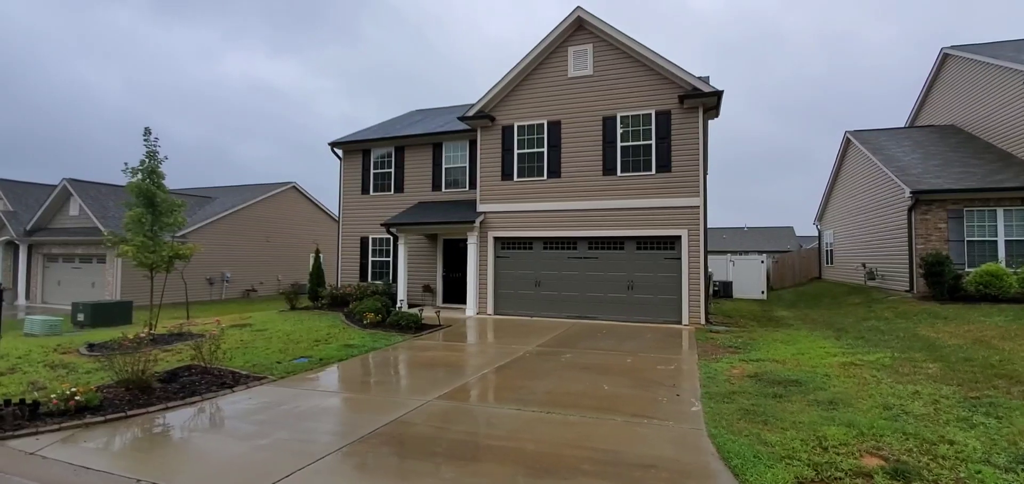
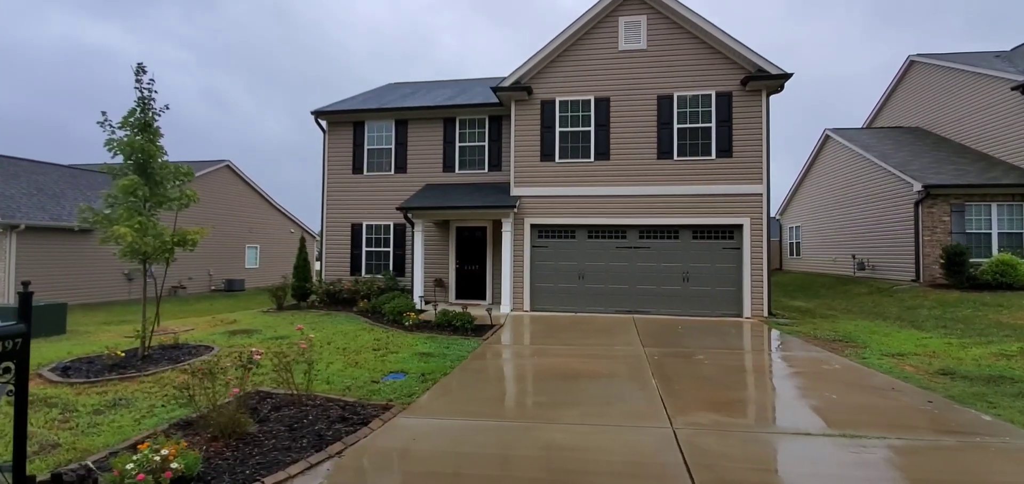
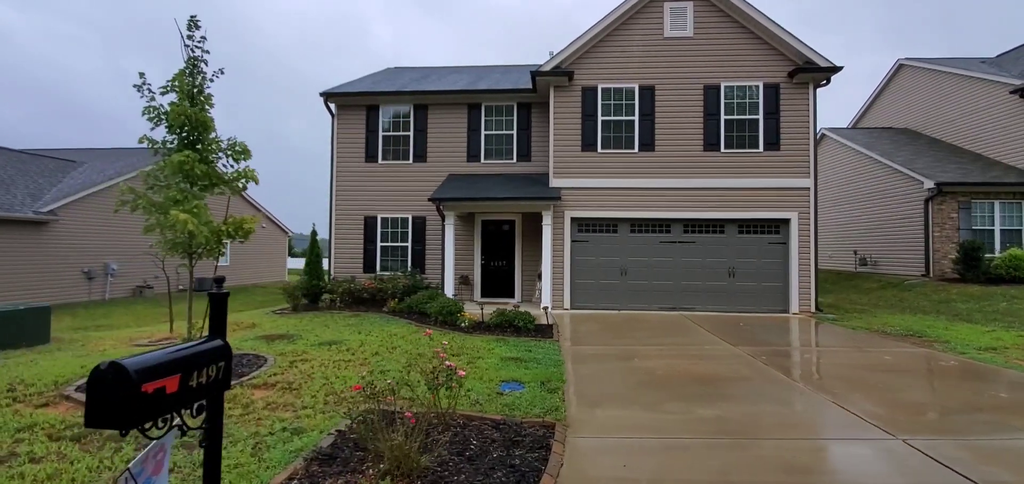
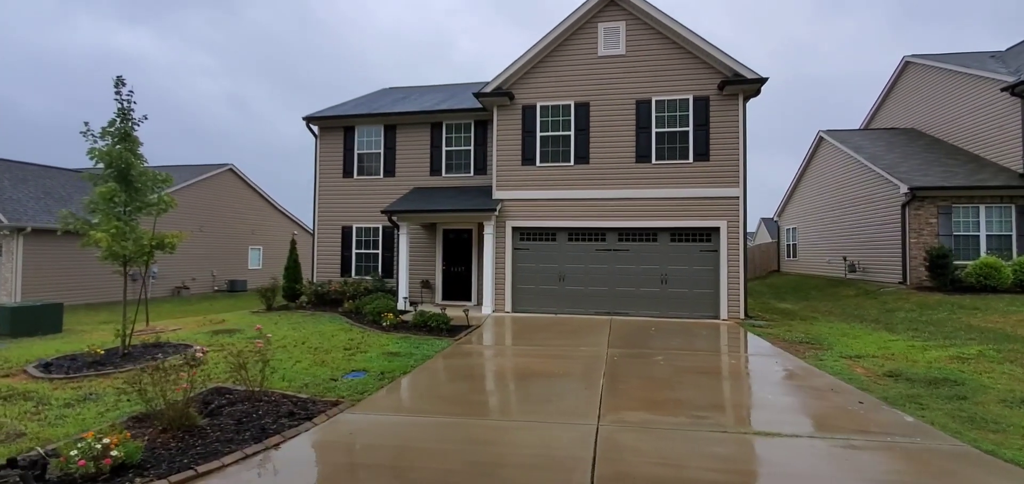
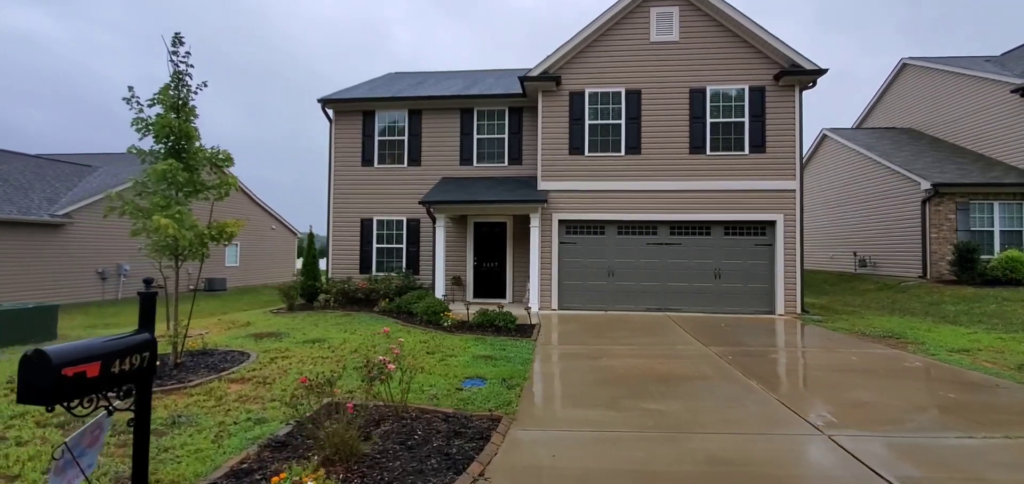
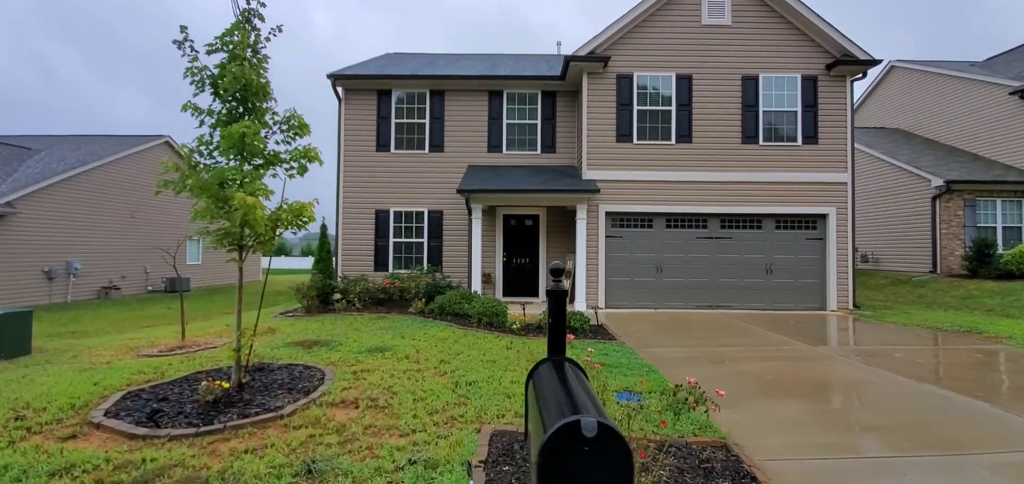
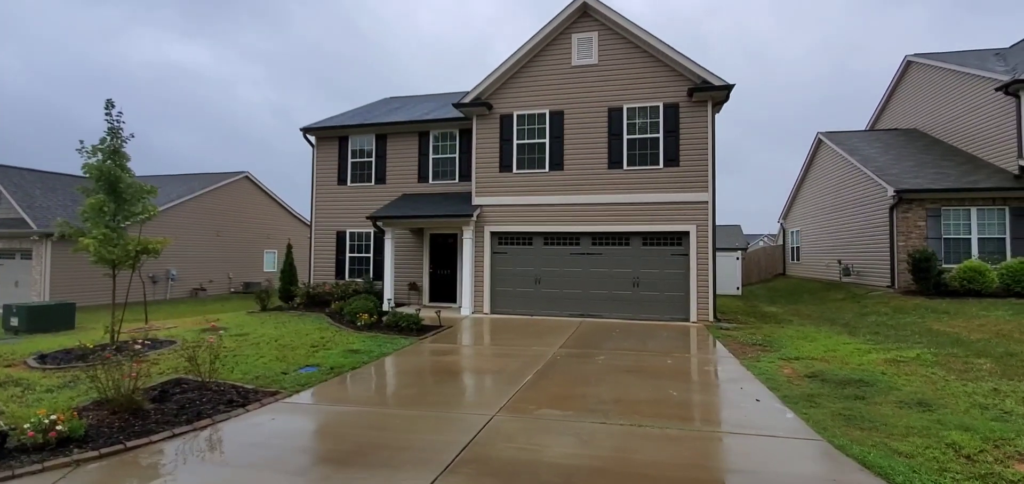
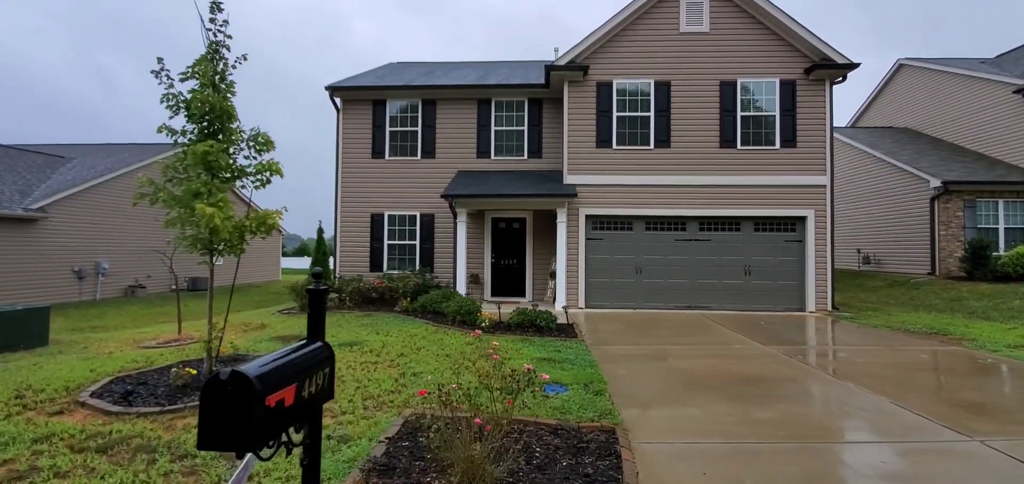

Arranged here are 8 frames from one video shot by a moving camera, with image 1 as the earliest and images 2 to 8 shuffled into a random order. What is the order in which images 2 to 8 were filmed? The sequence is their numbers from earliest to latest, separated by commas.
7, 4, 2, 5, 3, 8, 6
